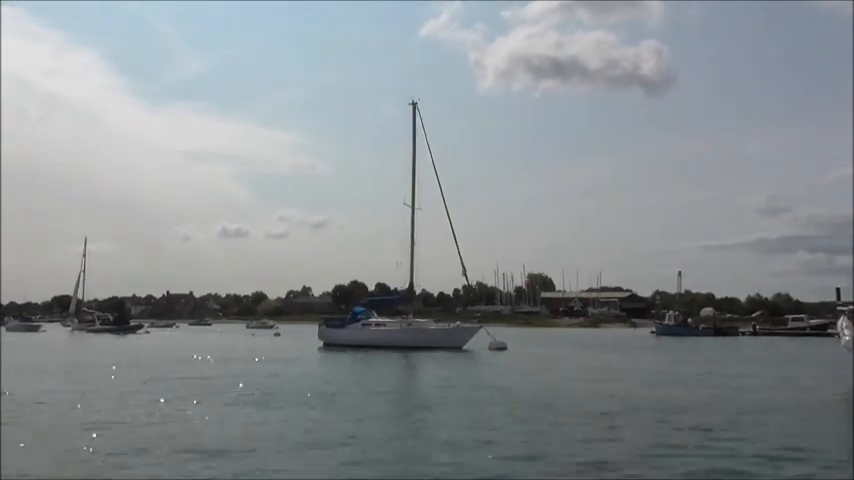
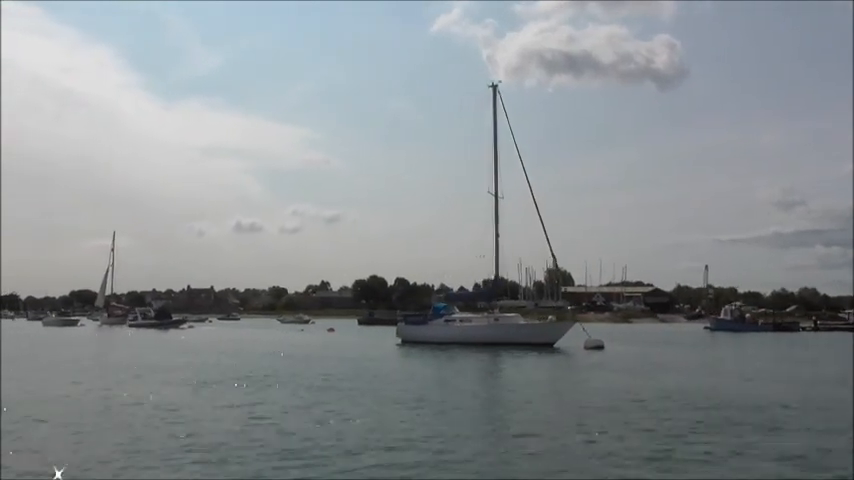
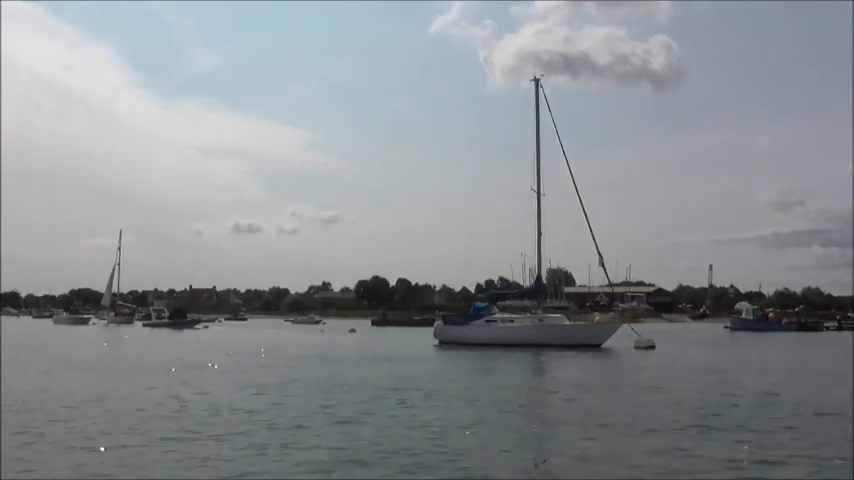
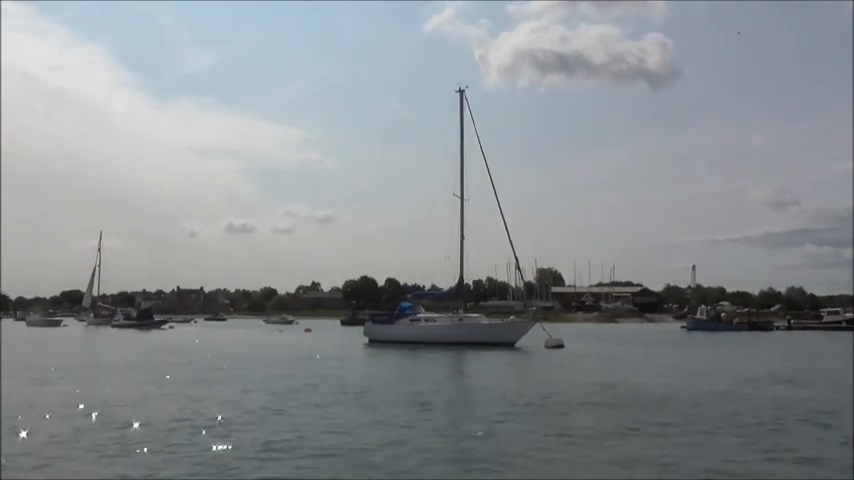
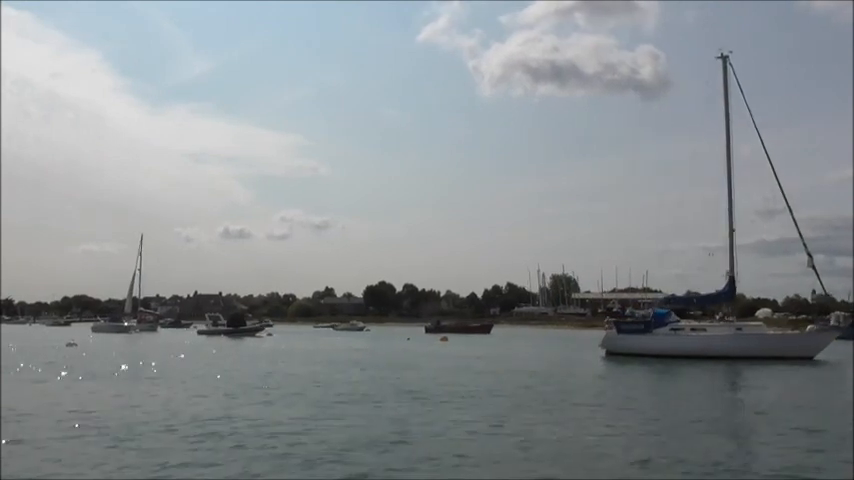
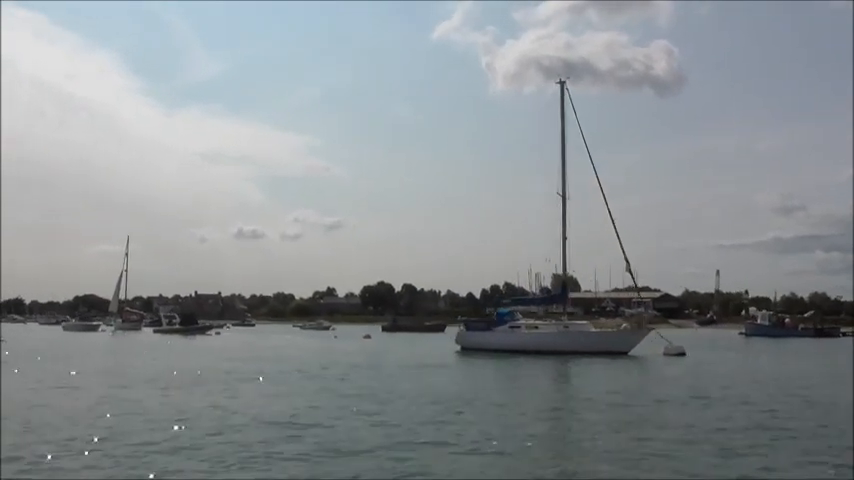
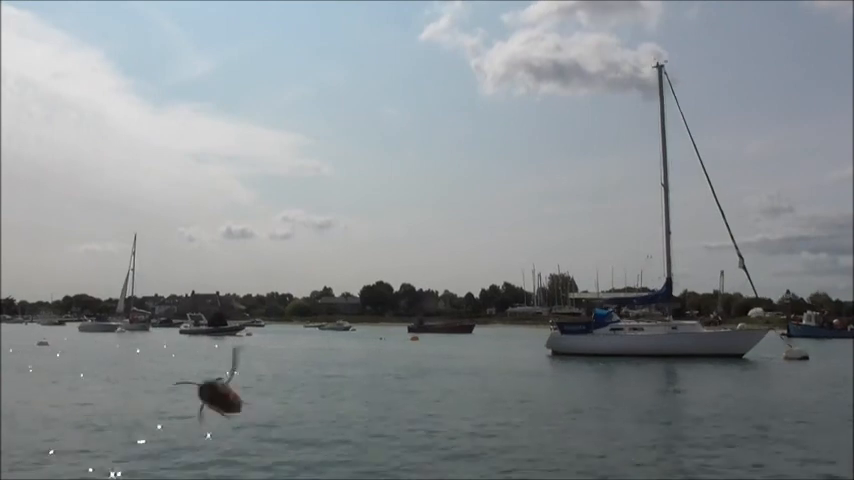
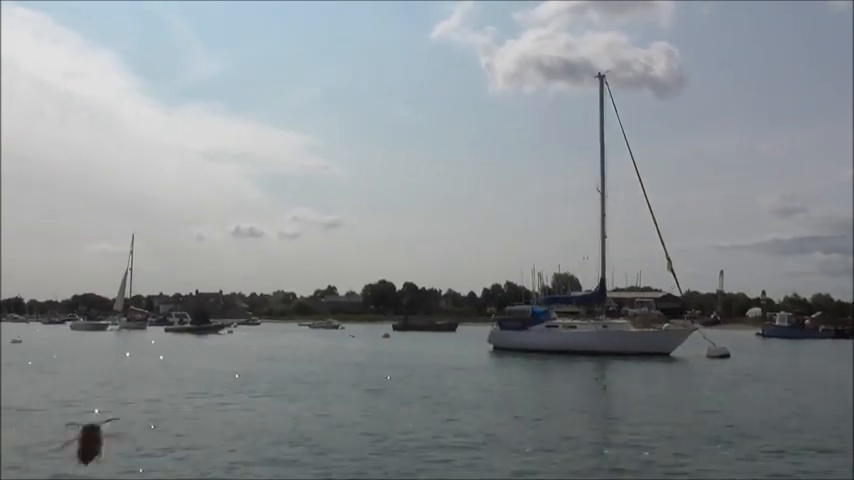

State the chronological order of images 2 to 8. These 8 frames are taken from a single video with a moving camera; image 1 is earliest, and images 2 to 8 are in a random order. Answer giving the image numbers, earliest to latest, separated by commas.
4, 2, 3, 6, 8, 7, 5
